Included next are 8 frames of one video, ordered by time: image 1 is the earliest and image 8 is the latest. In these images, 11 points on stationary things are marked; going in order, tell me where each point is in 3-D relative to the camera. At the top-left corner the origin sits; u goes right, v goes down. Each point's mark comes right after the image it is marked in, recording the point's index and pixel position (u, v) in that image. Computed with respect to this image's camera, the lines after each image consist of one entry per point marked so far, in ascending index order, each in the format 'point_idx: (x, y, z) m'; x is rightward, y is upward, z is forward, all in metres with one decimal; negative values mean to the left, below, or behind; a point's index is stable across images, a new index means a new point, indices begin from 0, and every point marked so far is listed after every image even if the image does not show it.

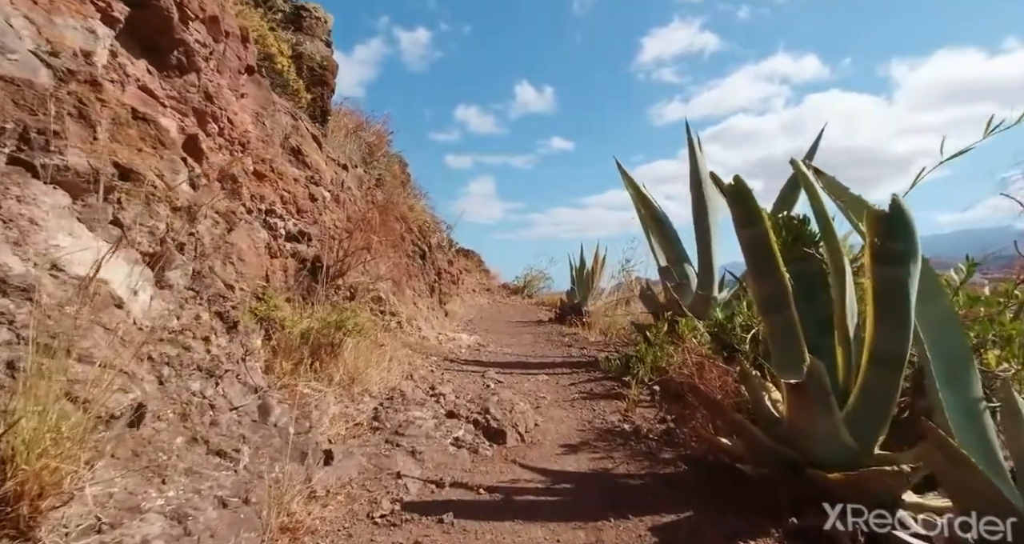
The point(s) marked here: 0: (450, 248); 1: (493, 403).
0: (-1.6, +0.6, +12.7) m
1: (-0.1, -0.7, +2.8) m
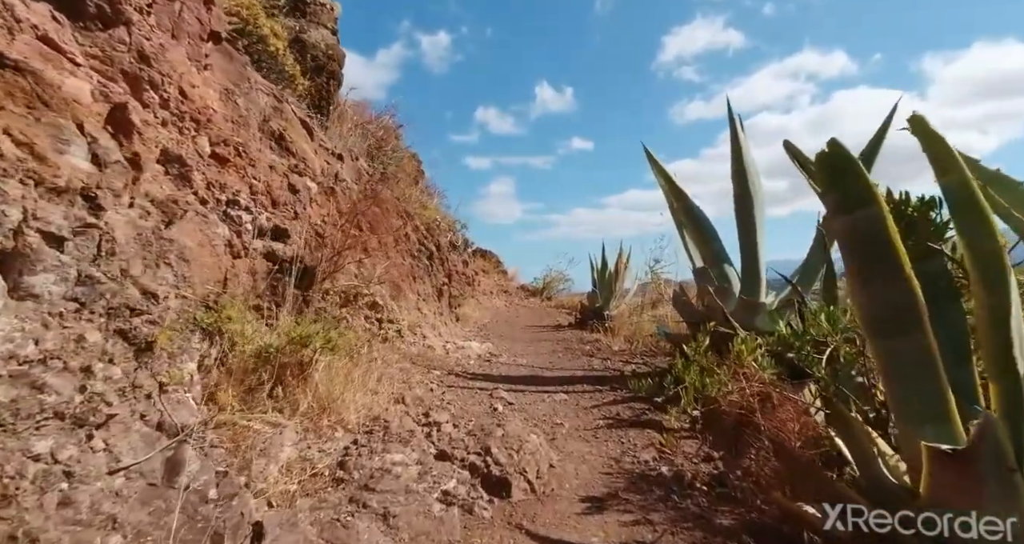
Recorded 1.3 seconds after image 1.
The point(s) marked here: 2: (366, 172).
0: (-1.2, +0.5, +12.3) m
1: (-0.1, -0.8, +2.2) m
2: (-1.6, +1.1, +5.3) m
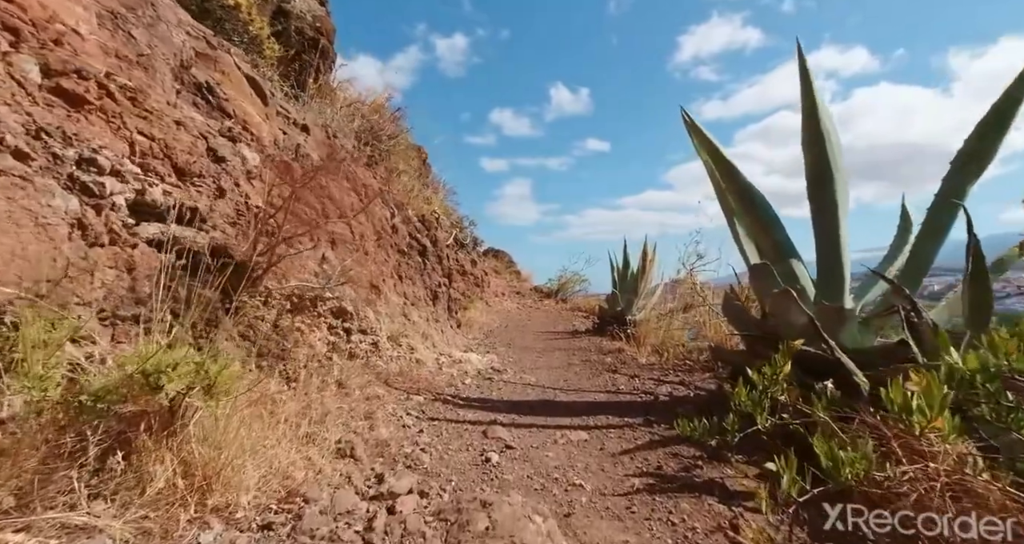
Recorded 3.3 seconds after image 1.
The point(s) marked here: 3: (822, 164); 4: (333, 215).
0: (-0.9, +0.5, +11.4) m
1: (-0.1, -0.7, +1.4) m
2: (-1.5, +1.1, +4.5) m
3: (+1.9, +0.6, +2.9) m
4: (-1.3, +0.4, +3.4) m
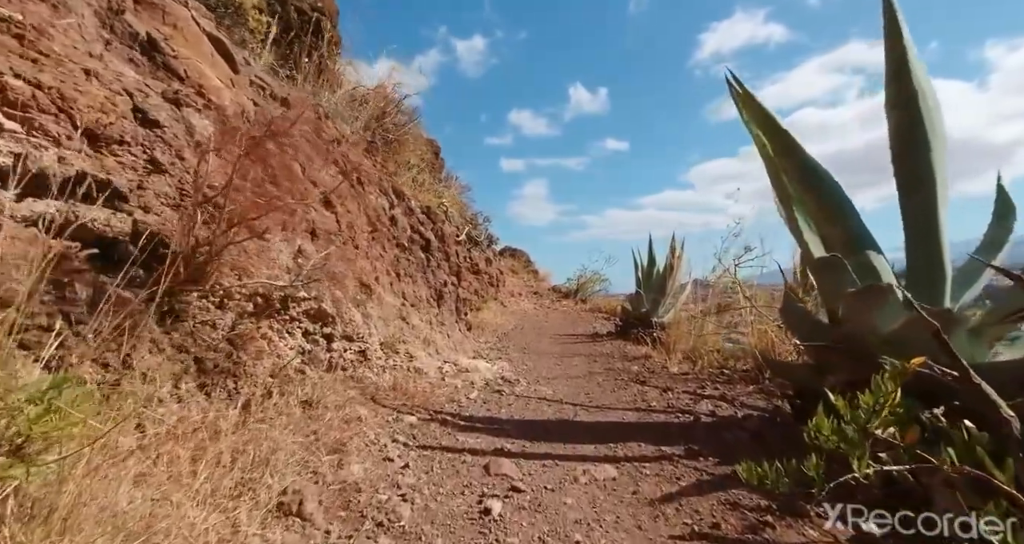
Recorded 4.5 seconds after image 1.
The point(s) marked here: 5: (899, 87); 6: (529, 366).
0: (-0.5, +0.6, +10.9) m
1: (-0.1, -0.7, +0.8) m
2: (-1.4, +1.1, +4.0) m
3: (+1.9, +0.7, +2.3) m
4: (-1.2, +0.4, +2.9) m
5: (+1.8, +0.9, +2.3) m
6: (+0.2, -0.9, +4.8) m
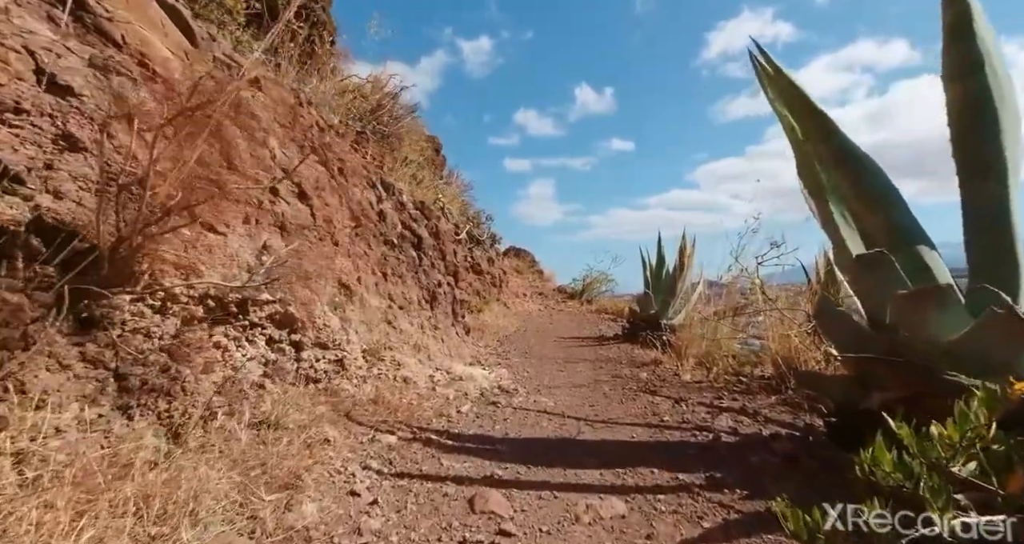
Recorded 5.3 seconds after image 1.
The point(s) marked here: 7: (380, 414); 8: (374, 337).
0: (-0.4, +0.6, +10.6) m
1: (-0.2, -0.7, +0.5) m
2: (-1.4, +1.1, +3.7) m
3: (+1.9, +0.7, +1.9) m
4: (-1.2, +0.4, +2.6) m
5: (+1.8, +0.9, +1.9) m
6: (+0.2, -0.9, +4.4) m
7: (-0.7, -0.7, +2.5) m
8: (-0.9, -0.4, +3.1) m
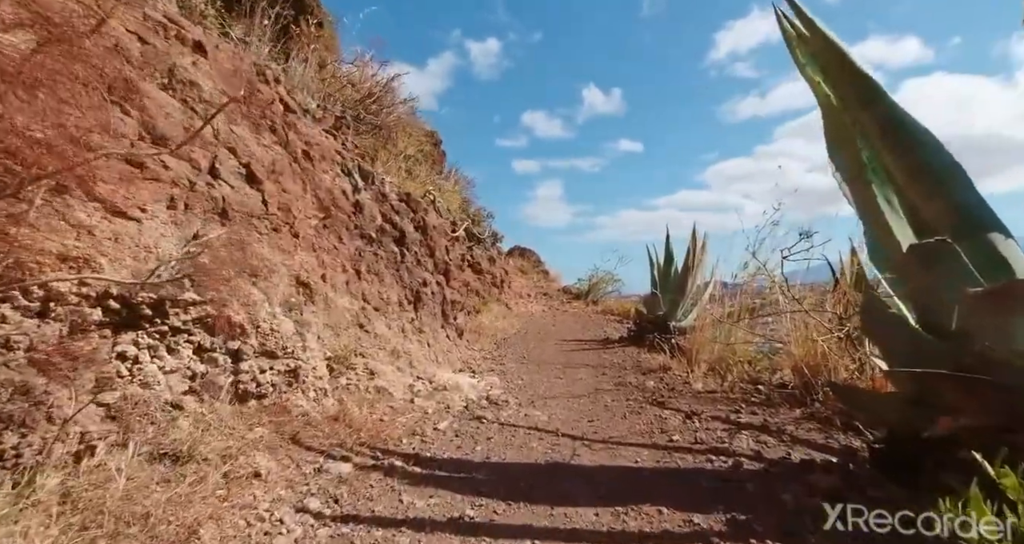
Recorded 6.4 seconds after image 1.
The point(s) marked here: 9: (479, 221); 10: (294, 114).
0: (-0.4, +0.6, +10.2) m
1: (-0.3, -0.7, +0.1) m
2: (-1.5, +1.1, +3.3) m
3: (+1.8, +0.7, +1.5) m
4: (-1.3, +0.5, +2.2) m
5: (+1.7, +0.9, +1.5) m
6: (+0.1, -0.9, +4.0) m
7: (-0.8, -0.7, +2.1) m
8: (-0.9, -0.4, +2.7) m
9: (-0.7, +1.0, +9.6) m
10: (-1.4, +1.0, +3.2) m
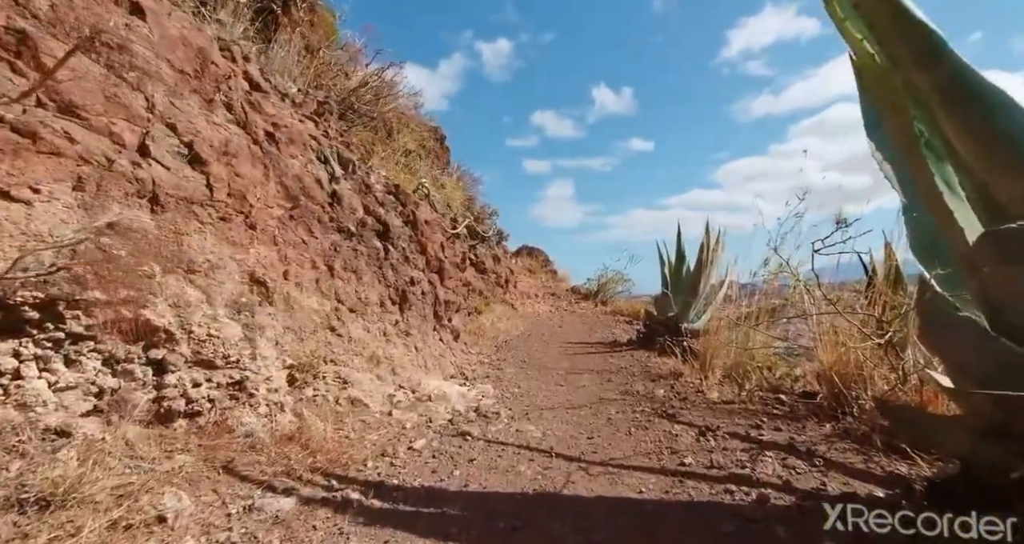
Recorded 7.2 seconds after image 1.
0: (-0.3, +0.6, +9.8) m
1: (-0.4, -0.7, -0.2) m
2: (-1.5, +1.2, +3.0) m
3: (+1.7, +0.7, +1.1) m
4: (-1.4, +0.5, +1.9) m
5: (+1.6, +0.9, +1.1) m
6: (+0.1, -0.9, +3.7) m
7: (-0.8, -0.7, +1.8) m
8: (-1.0, -0.4, +2.4) m
9: (-0.6, +1.0, +9.2) m
10: (-1.5, +1.1, +2.9) m
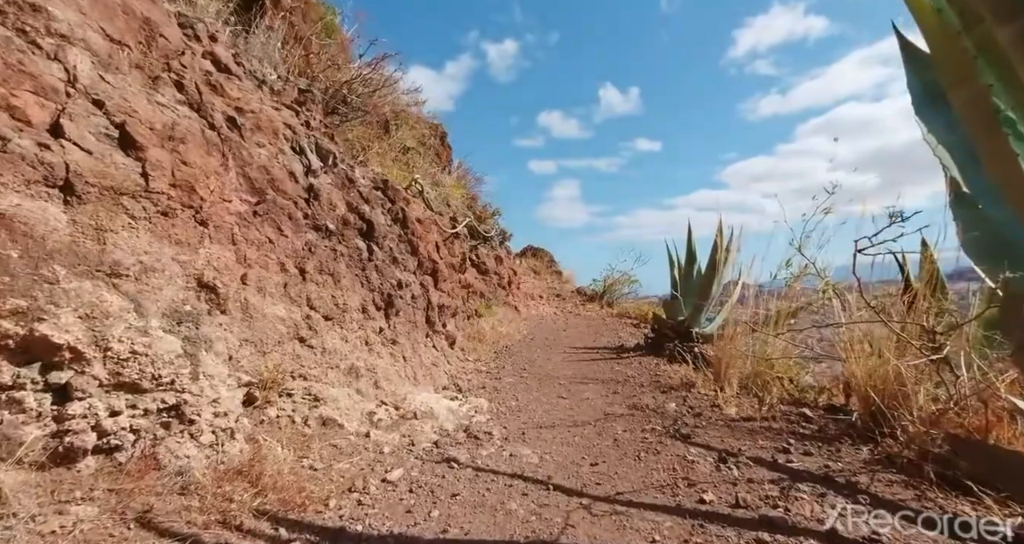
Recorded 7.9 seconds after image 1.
0: (-0.2, +0.6, +9.5) m
1: (-0.5, -0.7, -0.6) m
2: (-1.6, +1.1, +2.7) m
3: (+1.6, +0.7, +0.8) m
4: (-1.4, +0.5, +1.6) m
5: (+1.6, +0.9, +0.8) m
6: (+0.1, -0.9, +3.3) m
7: (-0.9, -0.7, +1.5) m
8: (-1.0, -0.4, +2.1) m
9: (-0.5, +1.0, +8.9) m
10: (-1.5, +1.0, +2.6) m
